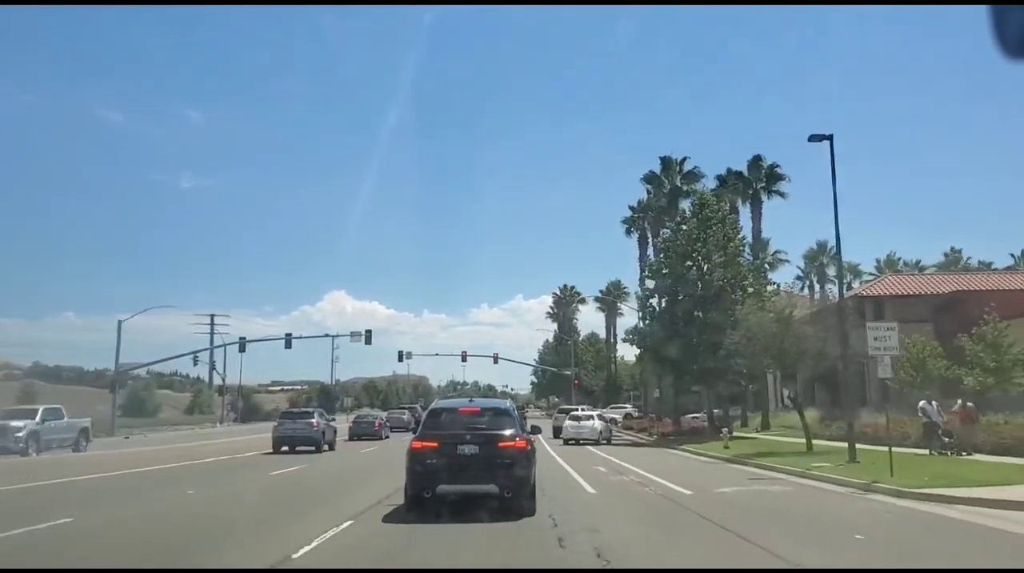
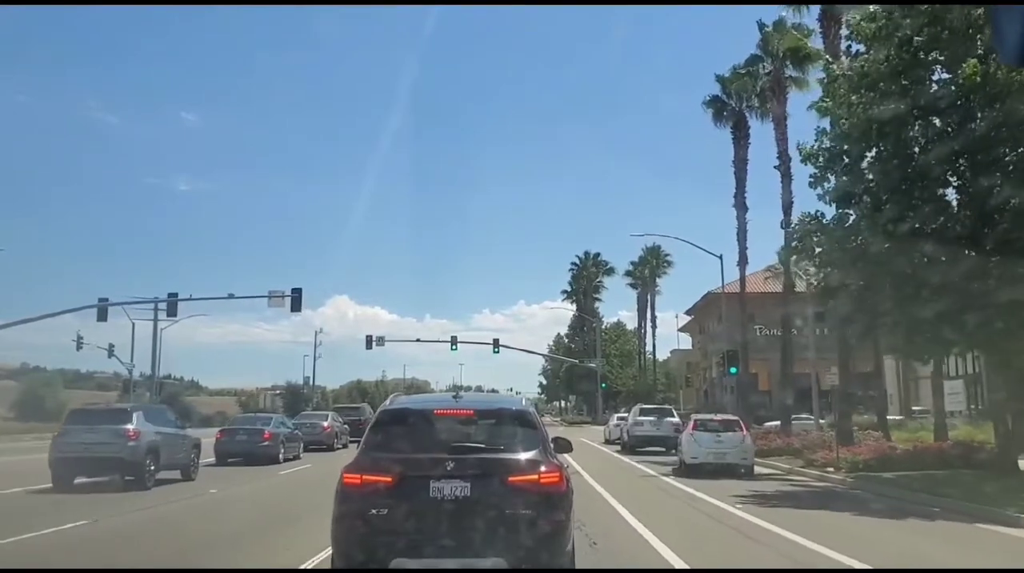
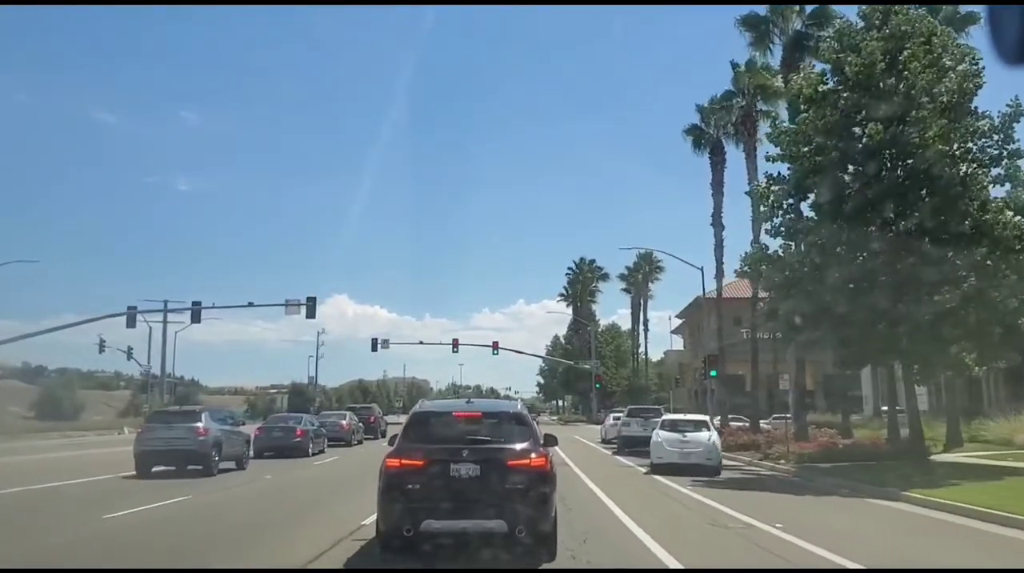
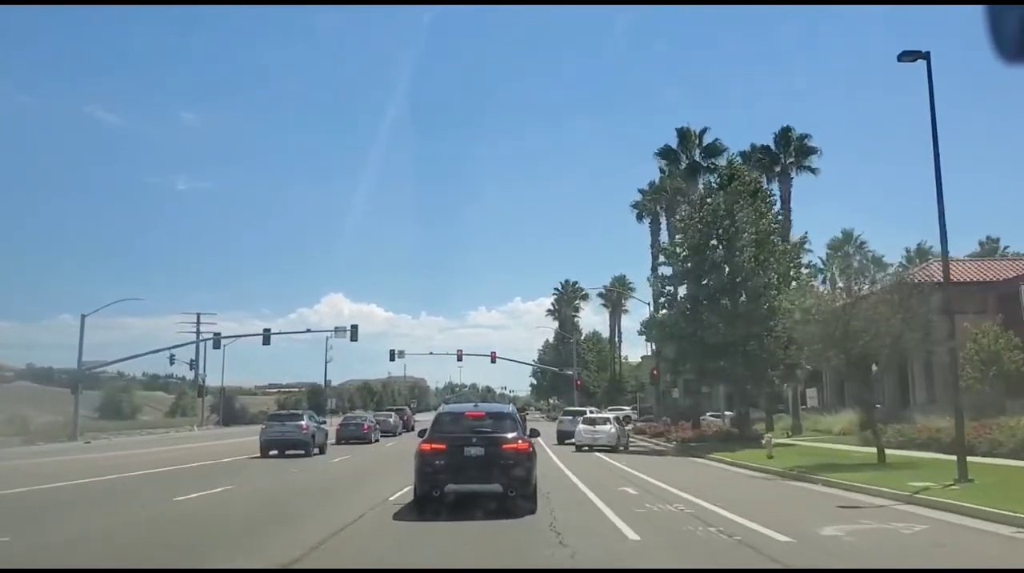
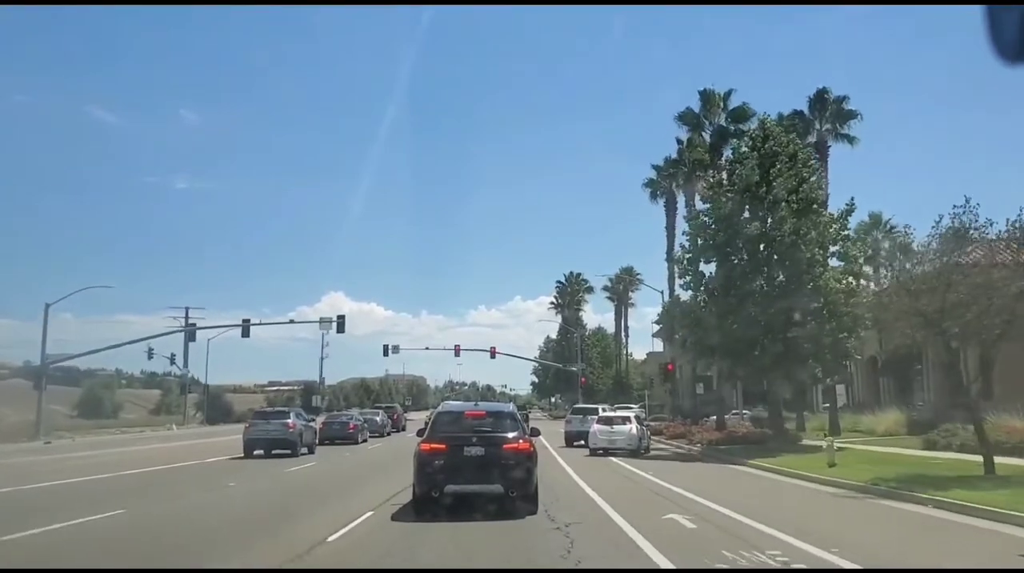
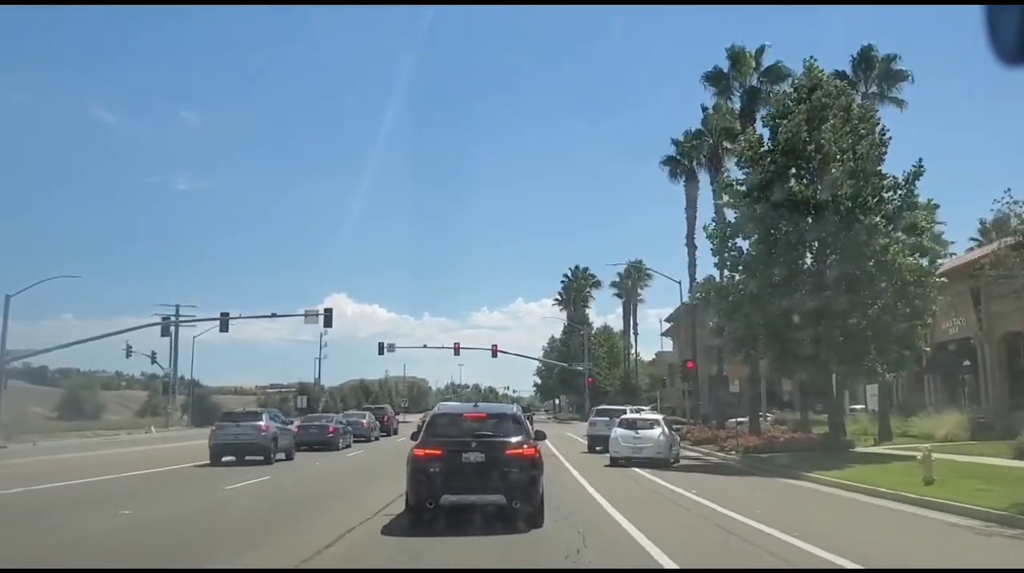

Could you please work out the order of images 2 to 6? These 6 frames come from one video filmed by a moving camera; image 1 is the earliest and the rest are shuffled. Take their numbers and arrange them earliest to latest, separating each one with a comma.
4, 5, 6, 3, 2
